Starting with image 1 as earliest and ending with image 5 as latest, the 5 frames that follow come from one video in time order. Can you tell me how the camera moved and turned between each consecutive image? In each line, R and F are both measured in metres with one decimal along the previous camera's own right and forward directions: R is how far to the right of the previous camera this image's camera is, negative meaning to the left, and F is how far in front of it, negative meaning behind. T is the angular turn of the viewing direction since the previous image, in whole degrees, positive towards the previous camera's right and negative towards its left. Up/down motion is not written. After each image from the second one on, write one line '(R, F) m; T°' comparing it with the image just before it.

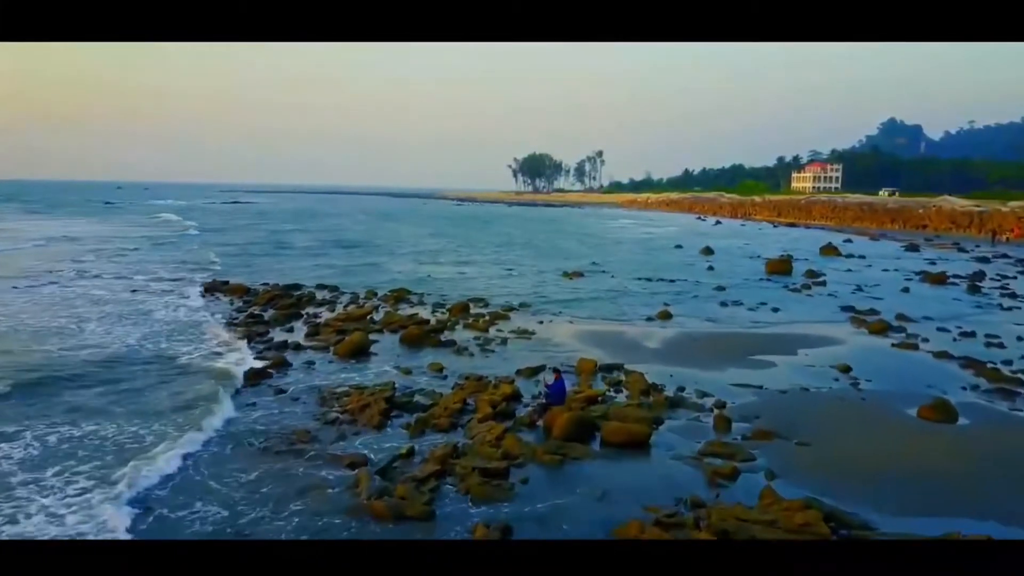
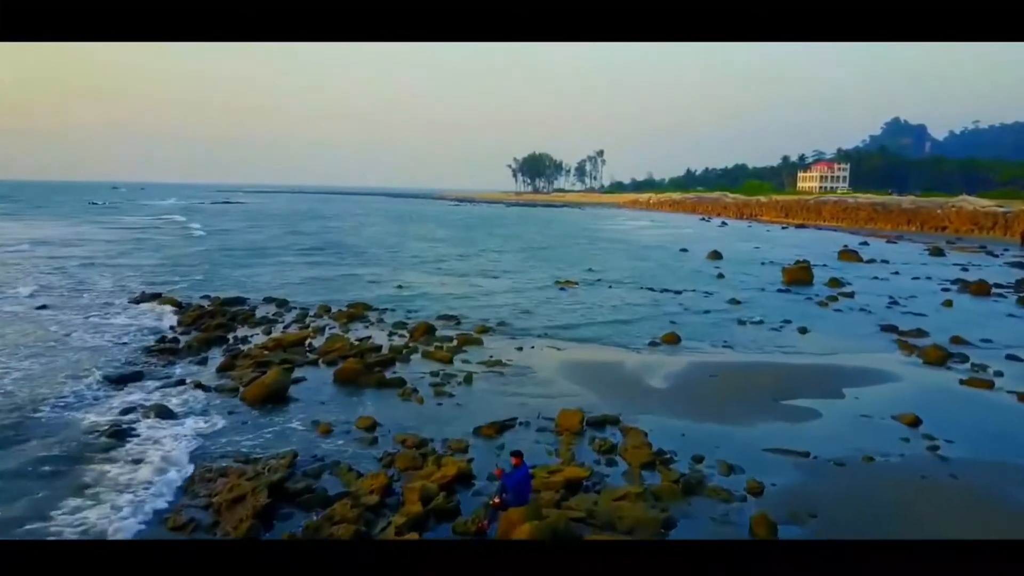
(+0.1, +1.6) m; 0°
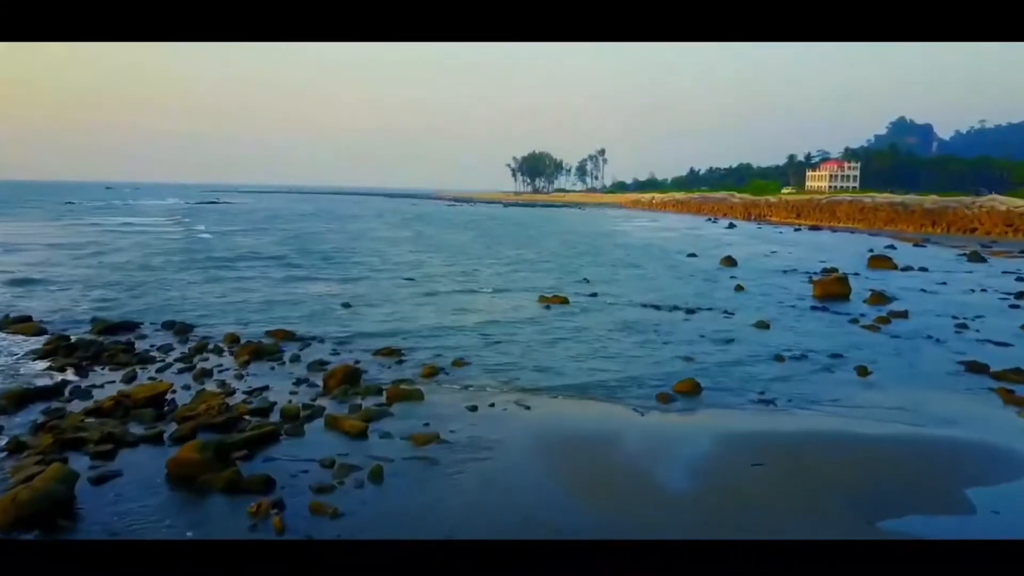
(+0.2, +2.1) m; 0°
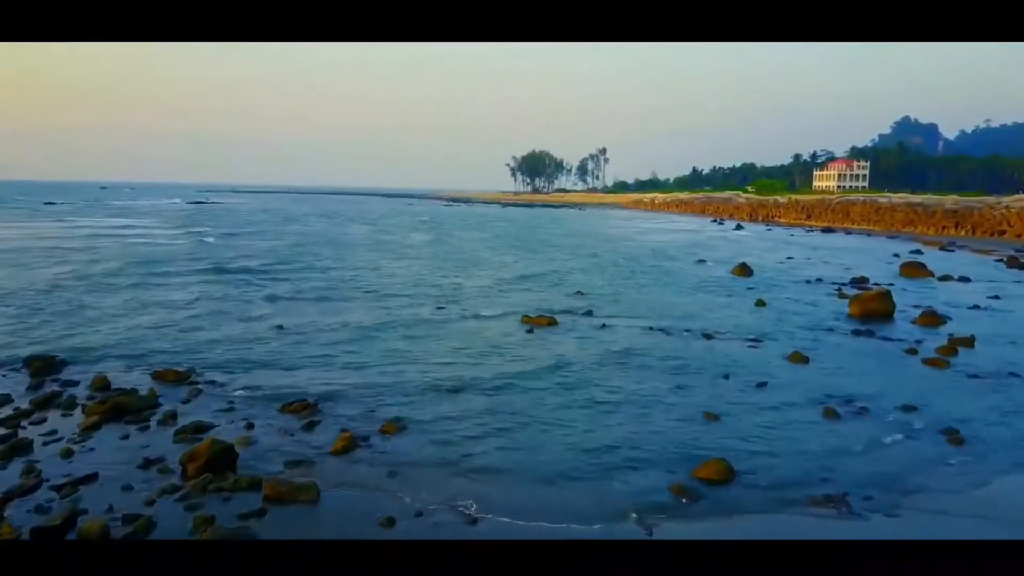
(+0.1, +1.7) m; 0°
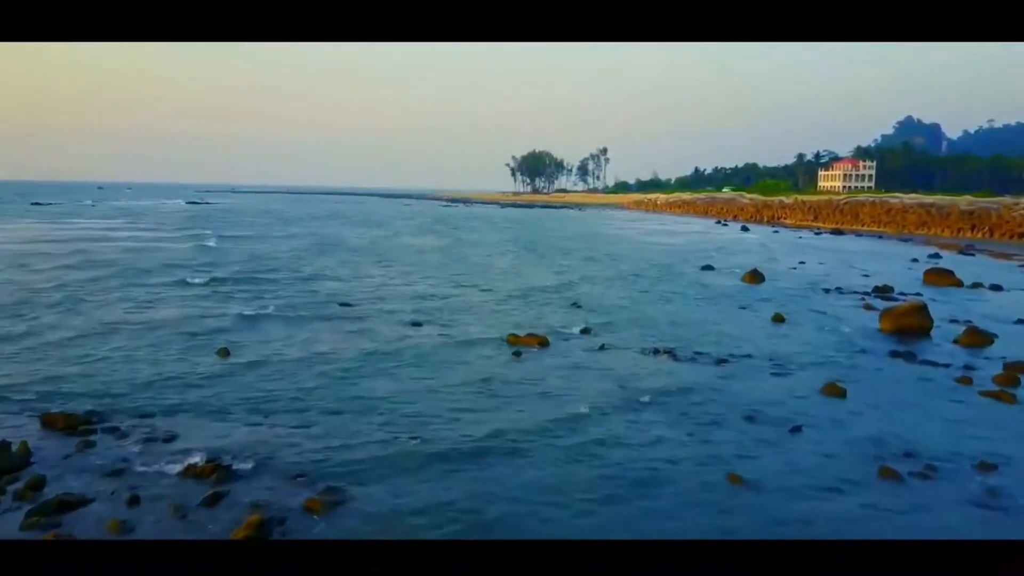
(+0.1, +1.0) m; 0°
